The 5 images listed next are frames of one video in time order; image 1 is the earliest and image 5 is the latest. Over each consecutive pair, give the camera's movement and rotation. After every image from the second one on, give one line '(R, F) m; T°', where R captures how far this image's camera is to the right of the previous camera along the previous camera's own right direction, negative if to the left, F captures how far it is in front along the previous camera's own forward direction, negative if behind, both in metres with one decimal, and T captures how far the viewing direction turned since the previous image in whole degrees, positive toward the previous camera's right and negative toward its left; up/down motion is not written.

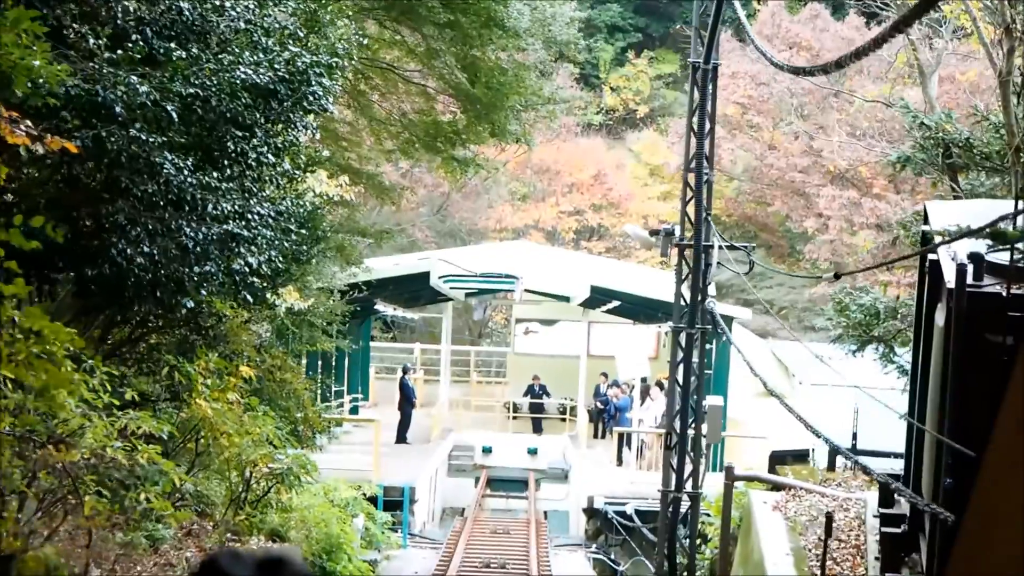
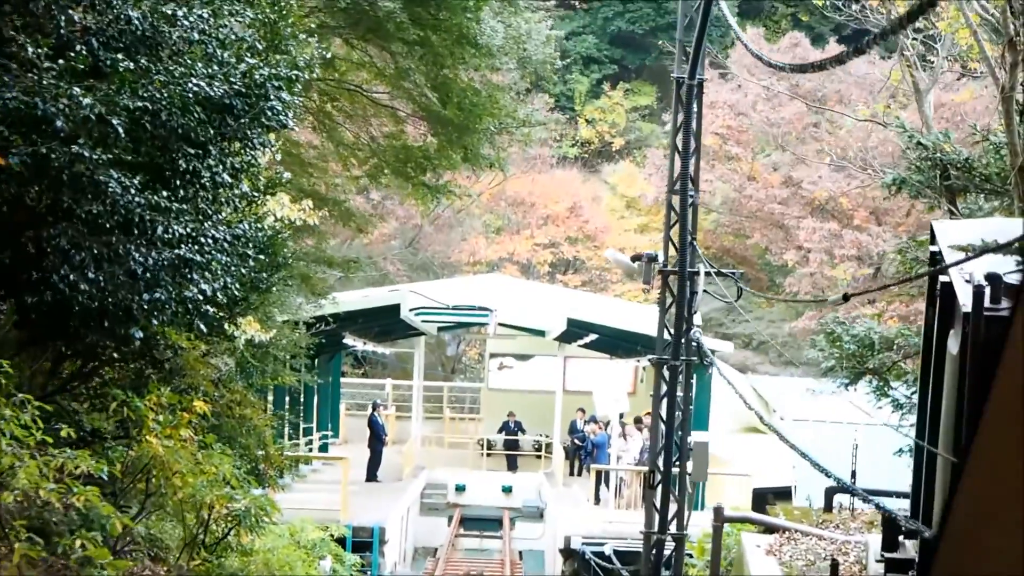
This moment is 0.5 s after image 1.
(0.0, +0.4) m; +2°
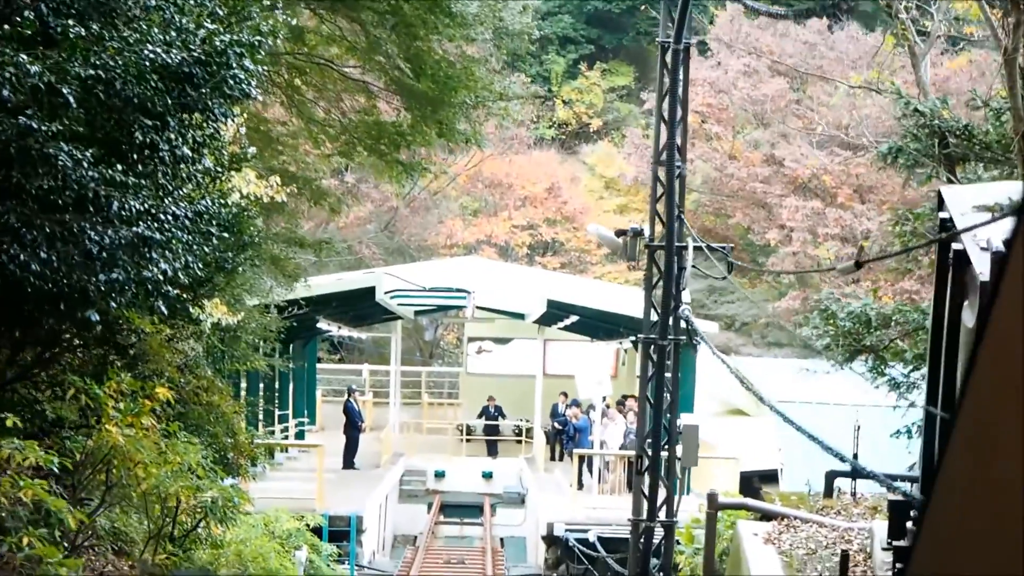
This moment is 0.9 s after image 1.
(0.0, +0.3) m; +1°
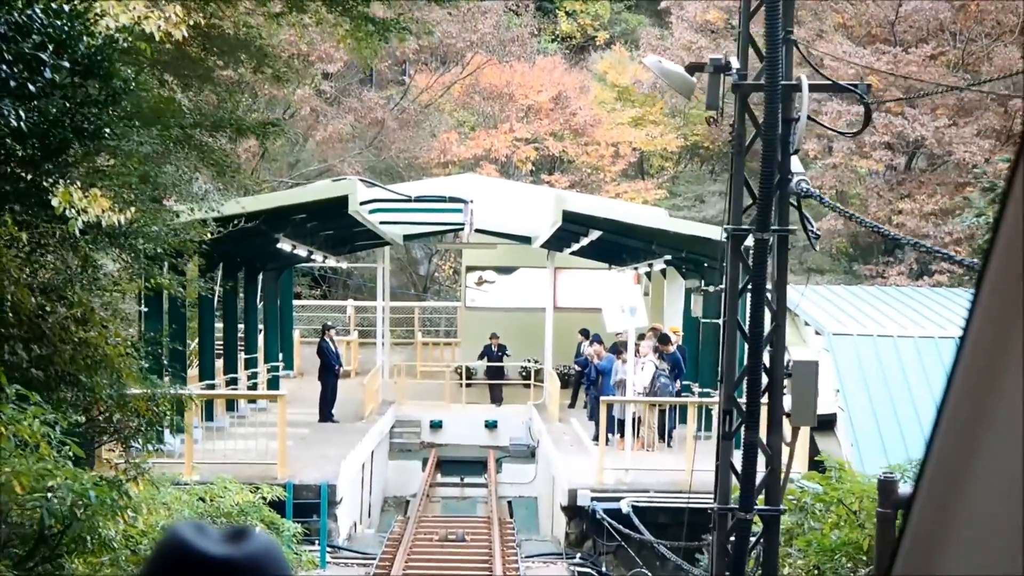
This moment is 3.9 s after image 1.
(-0.1, +2.3) m; 0°
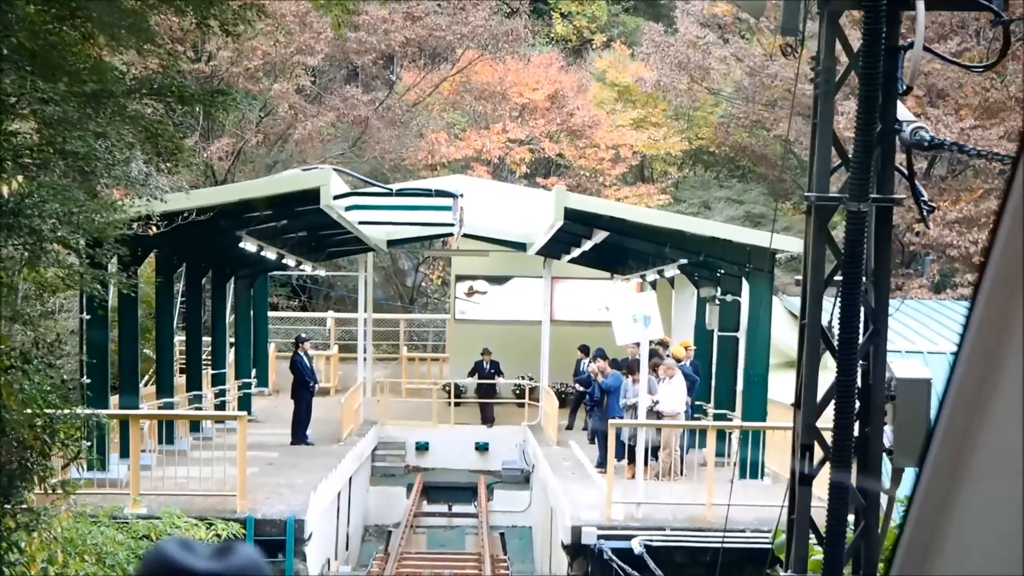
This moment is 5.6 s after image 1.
(0.0, +1.1) m; +1°
